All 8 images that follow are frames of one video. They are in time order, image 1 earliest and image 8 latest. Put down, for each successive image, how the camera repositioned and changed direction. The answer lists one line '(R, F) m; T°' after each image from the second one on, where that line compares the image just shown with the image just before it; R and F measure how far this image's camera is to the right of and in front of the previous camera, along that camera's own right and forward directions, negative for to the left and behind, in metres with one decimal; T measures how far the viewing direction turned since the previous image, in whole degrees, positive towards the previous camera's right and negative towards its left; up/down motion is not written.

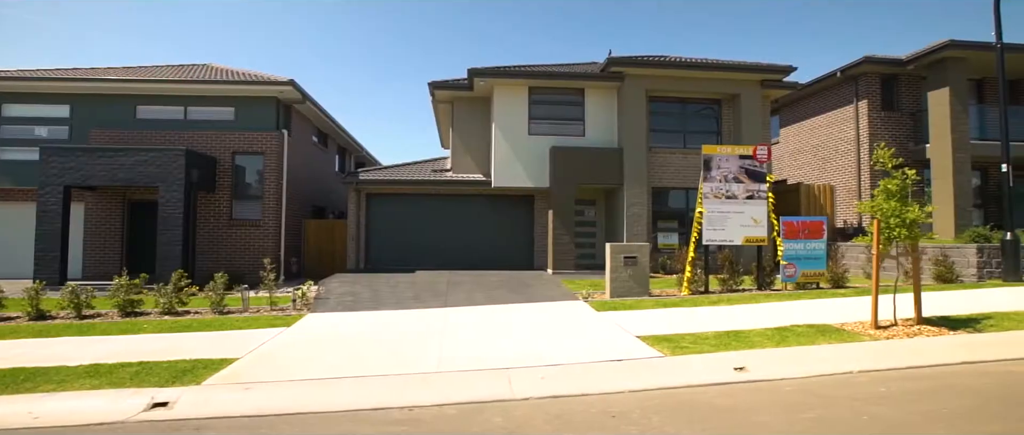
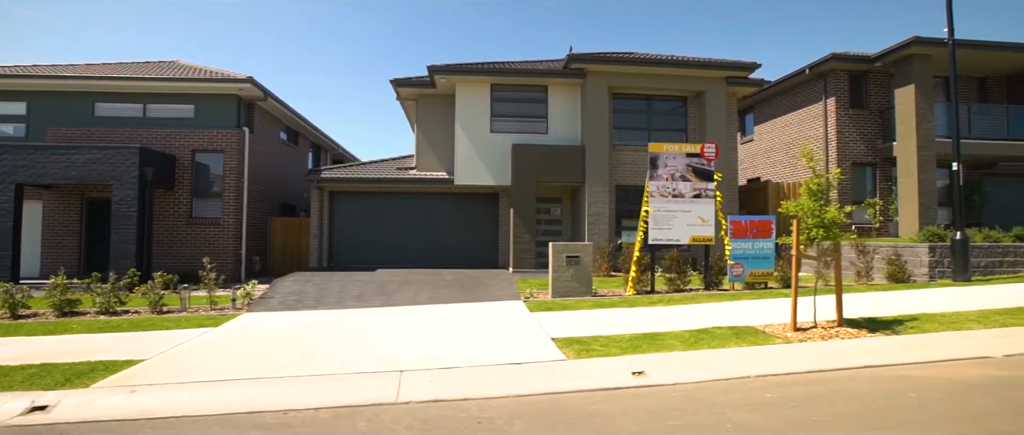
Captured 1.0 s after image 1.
(+1.7, +0.1) m; 0°
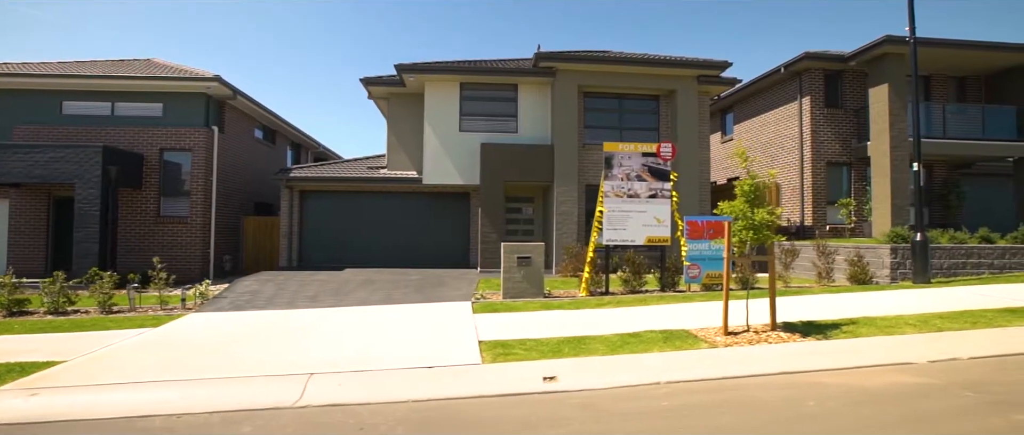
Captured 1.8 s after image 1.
(+1.4, +0.1) m; 0°
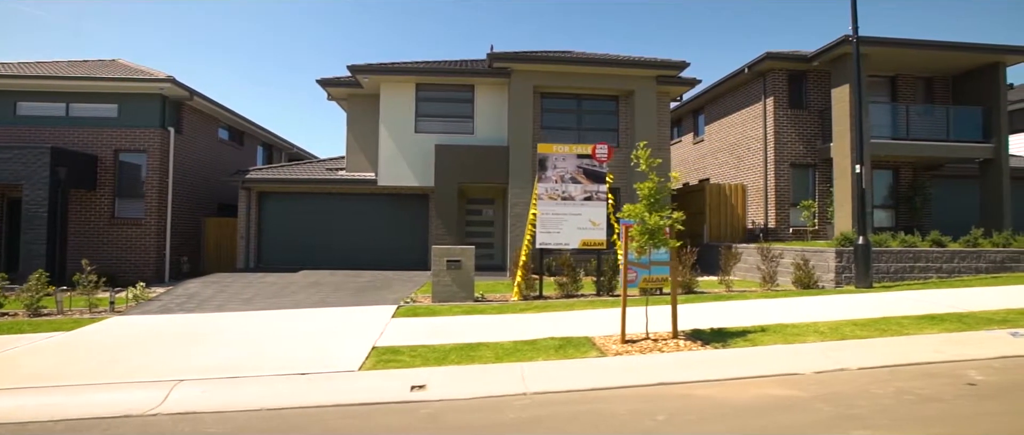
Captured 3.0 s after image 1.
(+2.0, +0.2) m; -1°
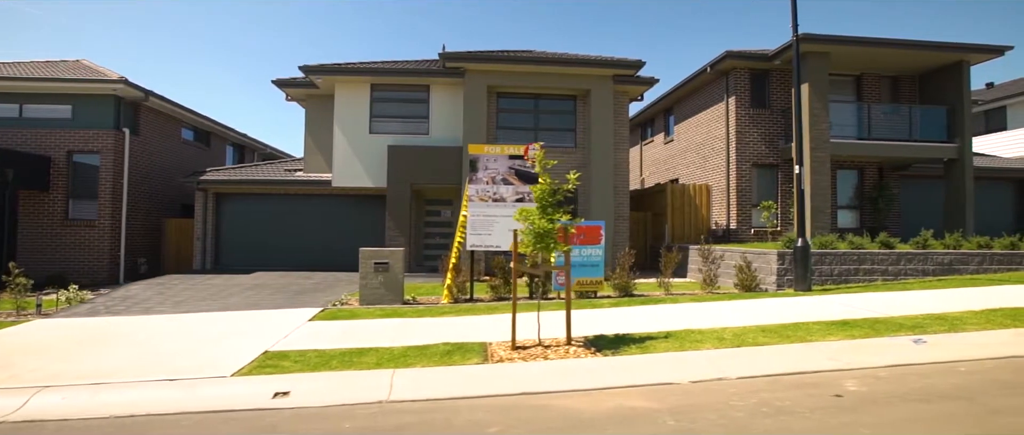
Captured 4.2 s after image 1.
(+2.0, +0.2) m; -1°
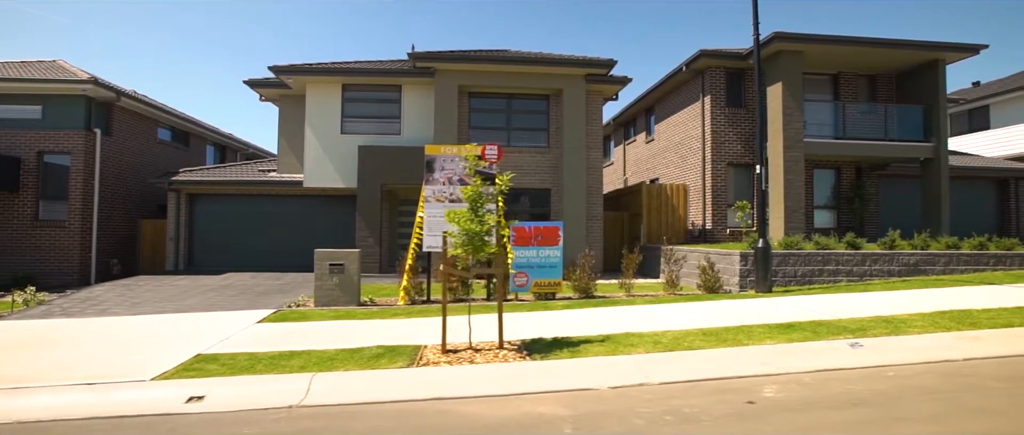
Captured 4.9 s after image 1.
(+1.2, +0.1) m; 0°
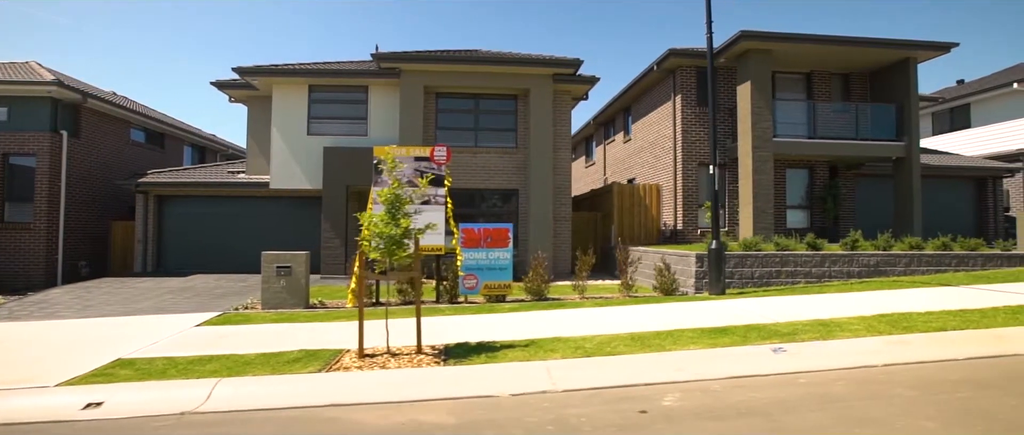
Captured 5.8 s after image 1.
(+1.4, +0.1) m; 0°
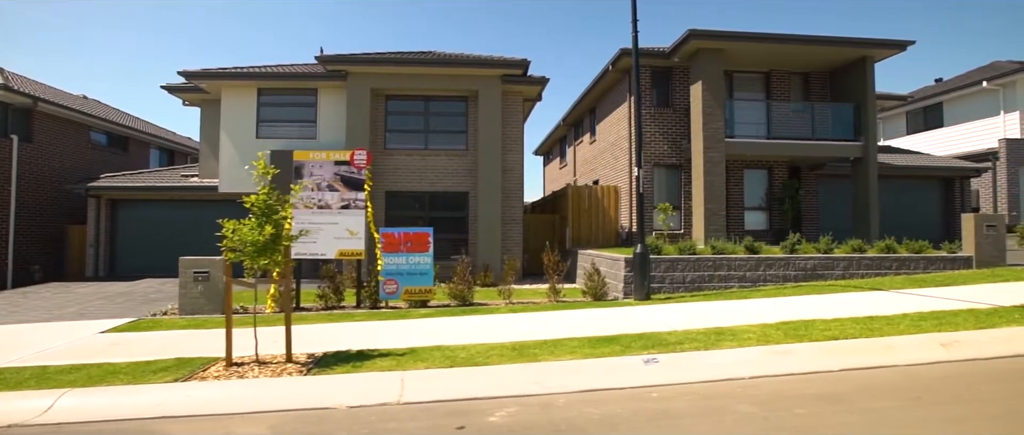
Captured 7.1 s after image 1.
(+2.3, +0.2) m; -1°
